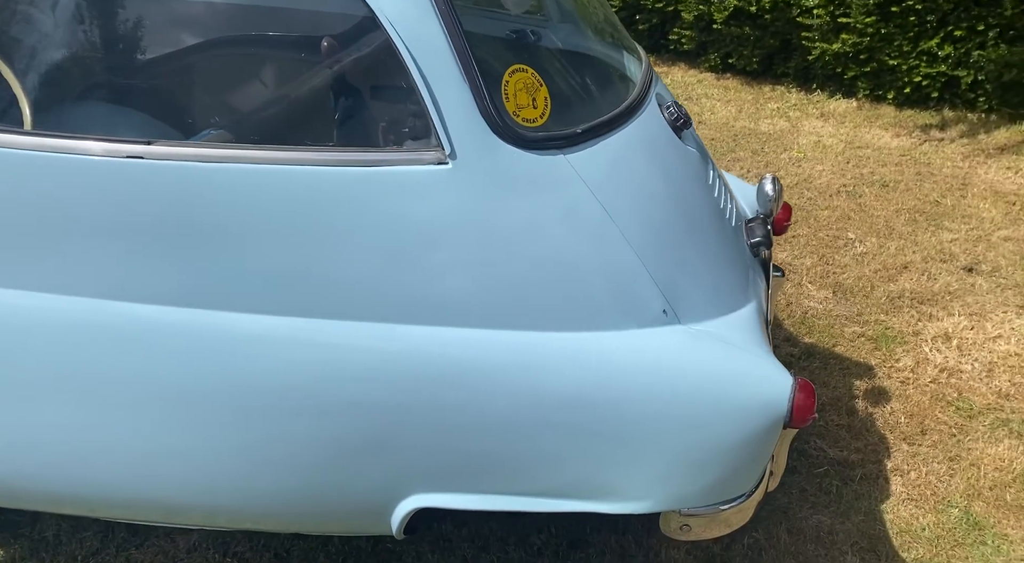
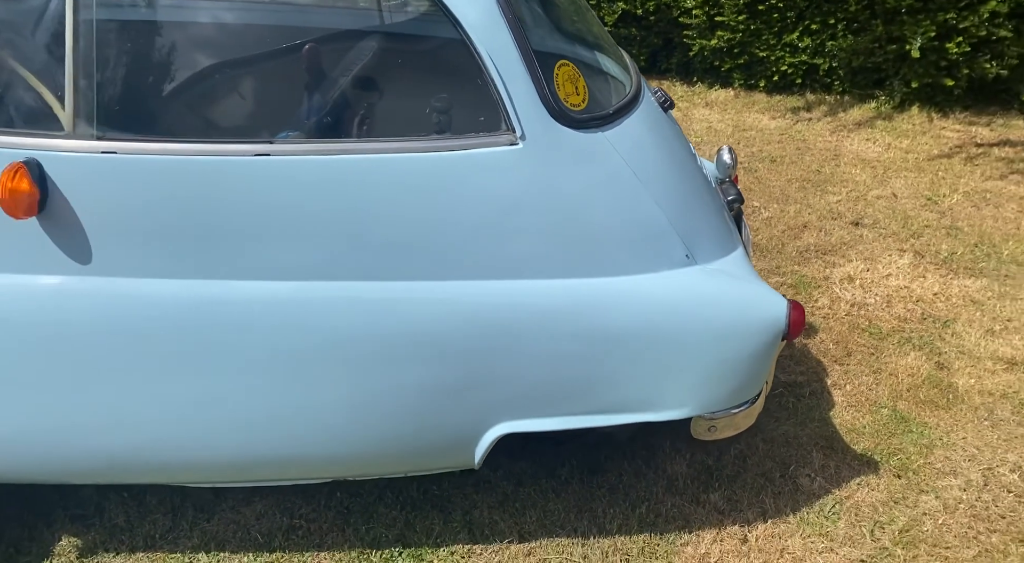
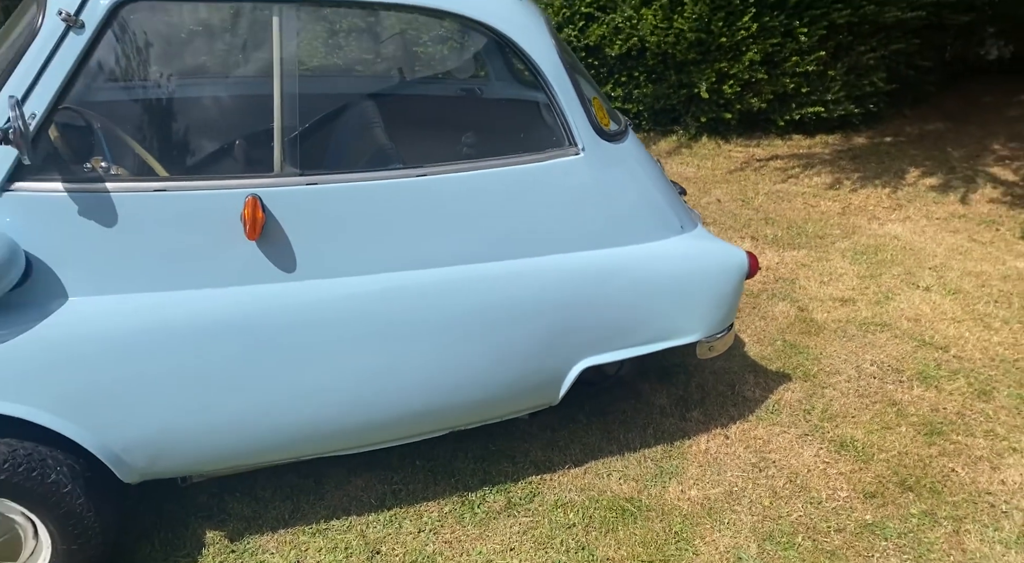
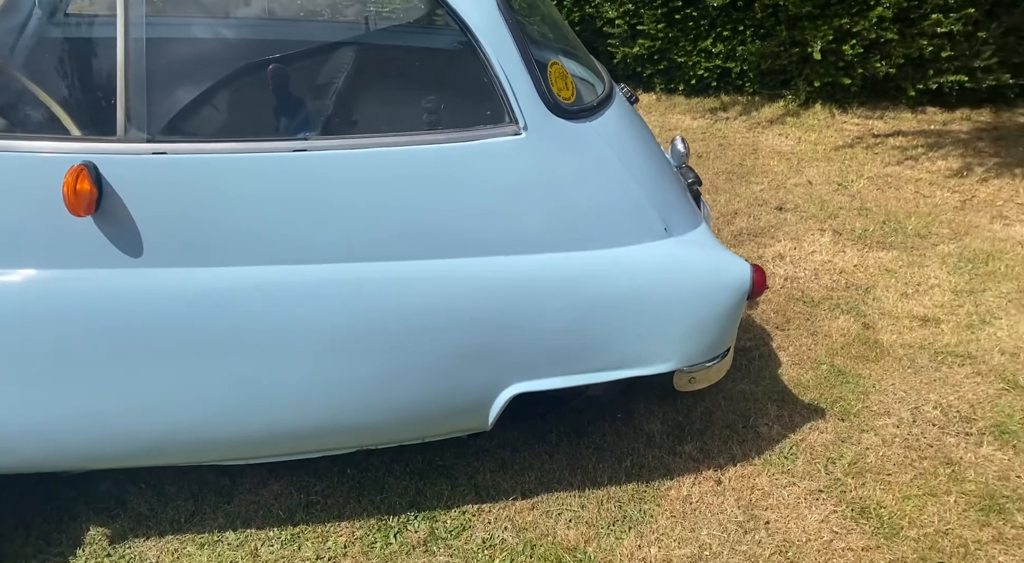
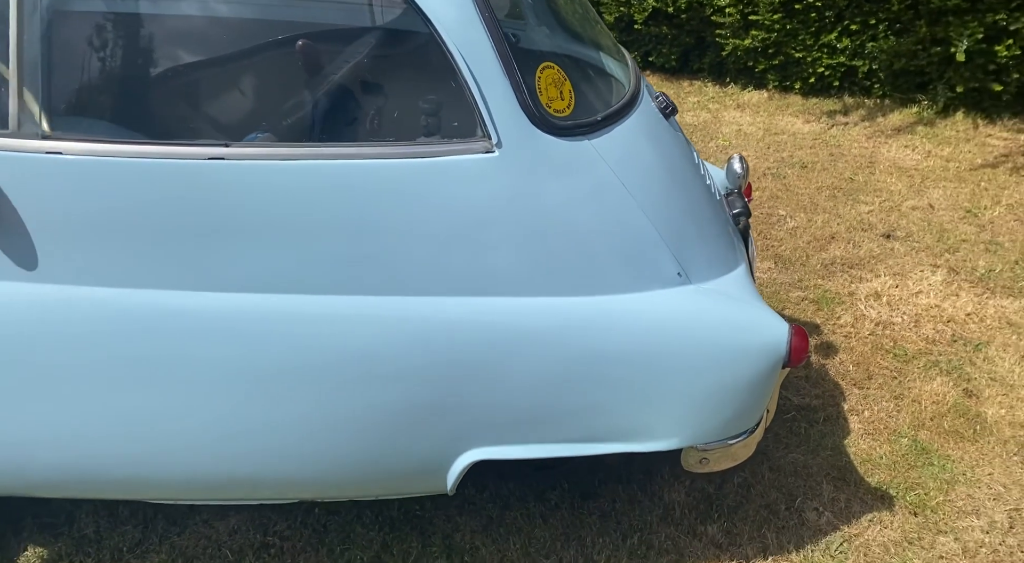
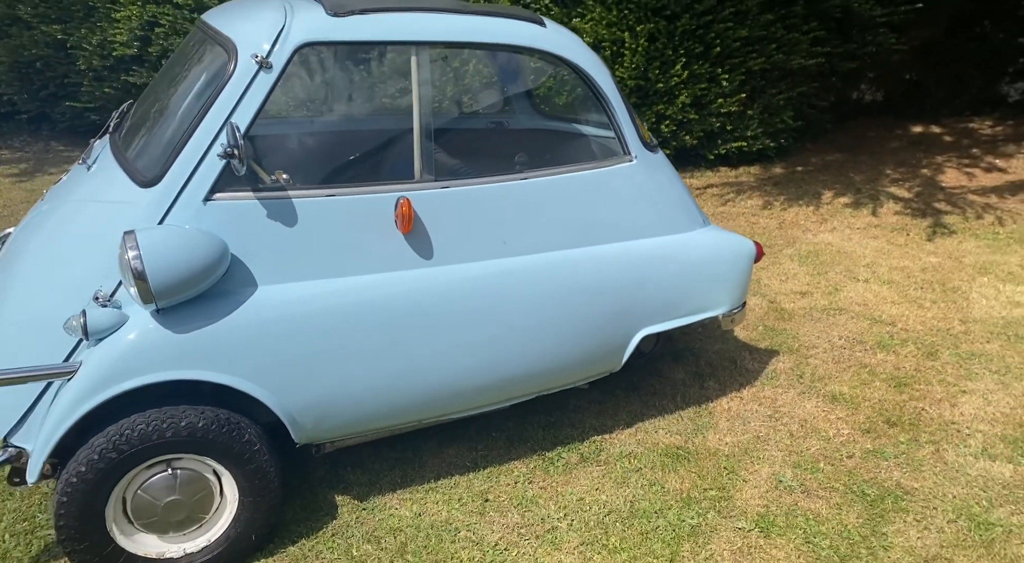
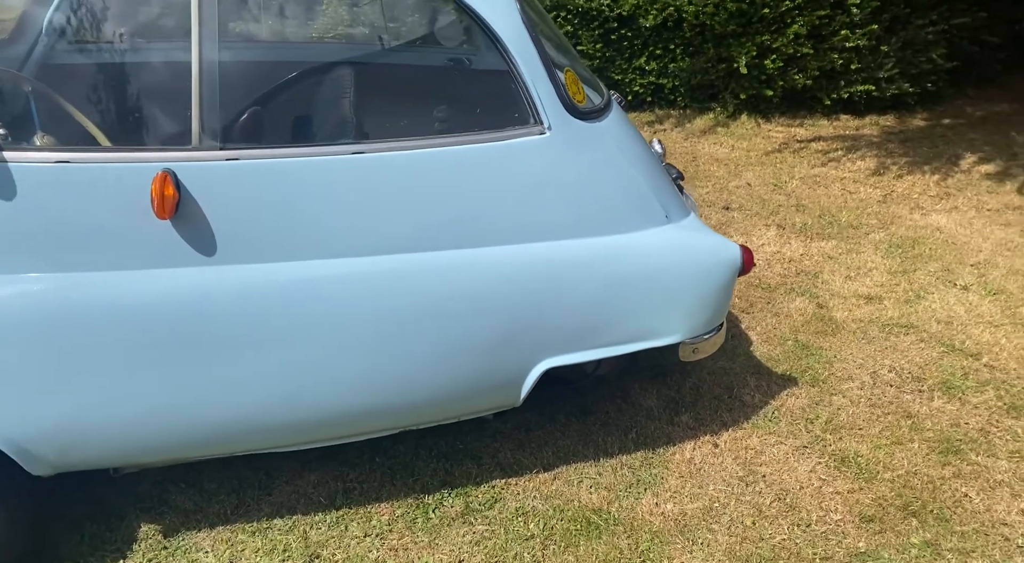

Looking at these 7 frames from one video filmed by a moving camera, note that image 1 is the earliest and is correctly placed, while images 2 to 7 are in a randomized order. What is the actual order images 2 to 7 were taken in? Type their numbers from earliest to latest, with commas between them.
5, 2, 4, 7, 3, 6
